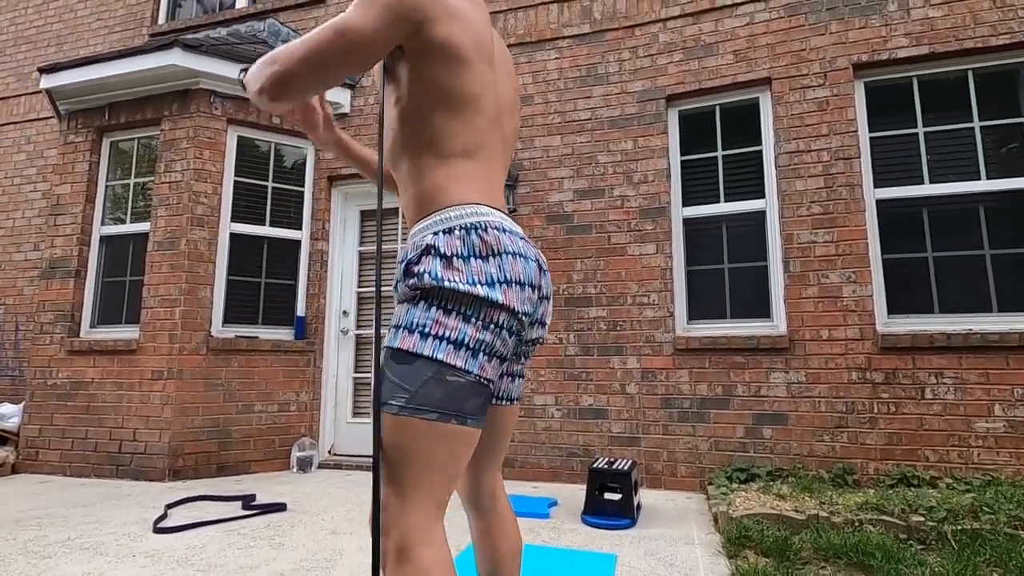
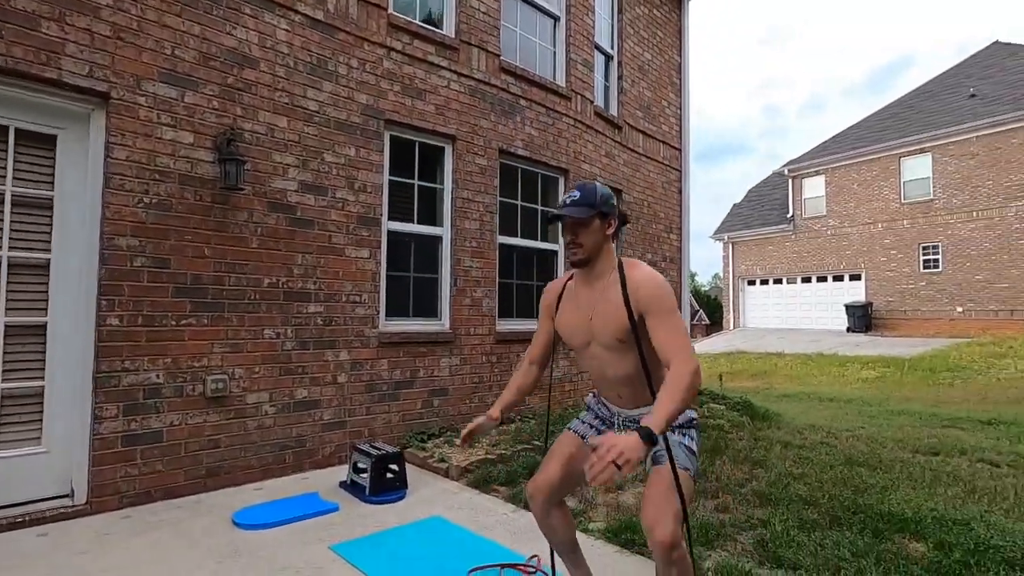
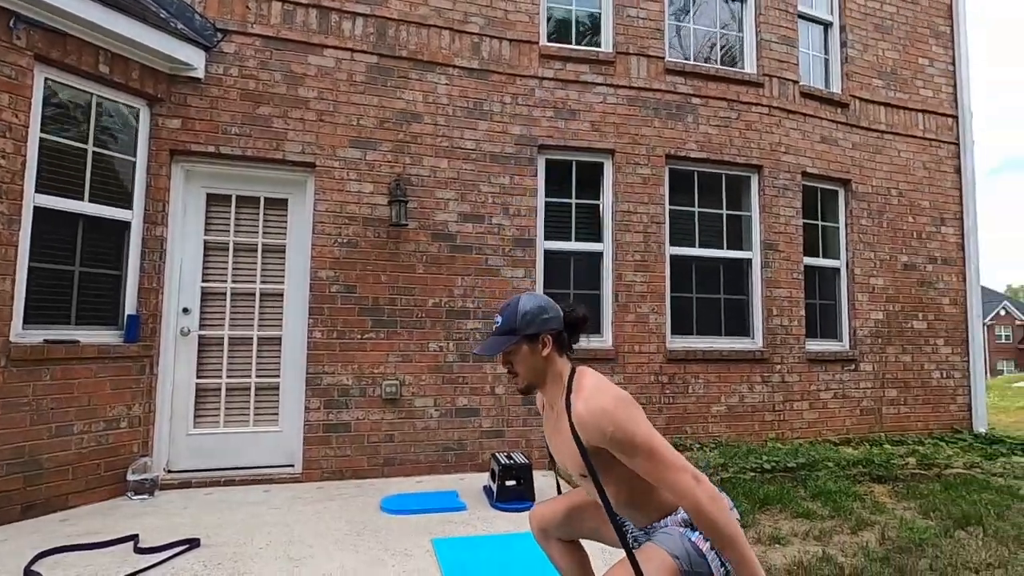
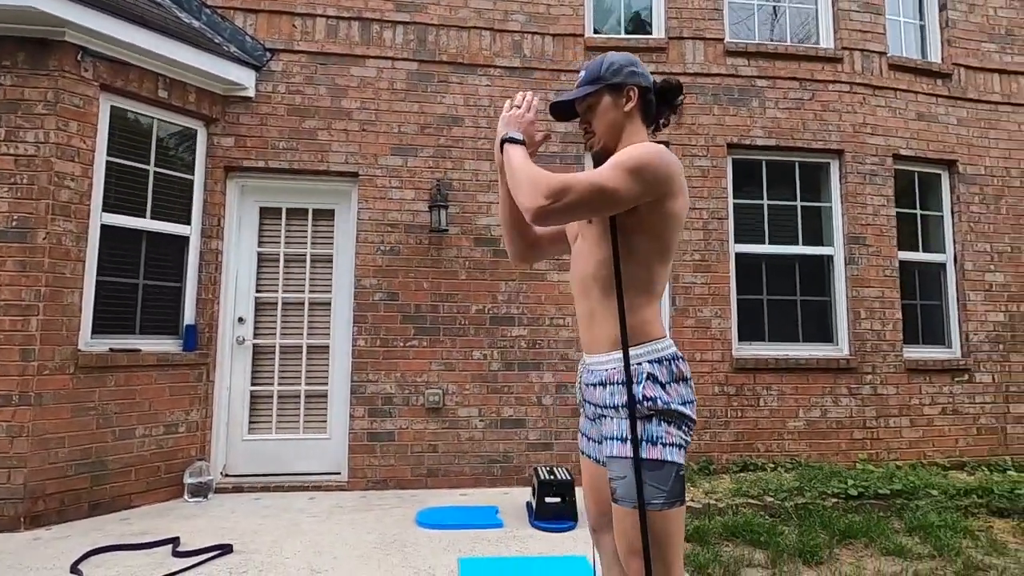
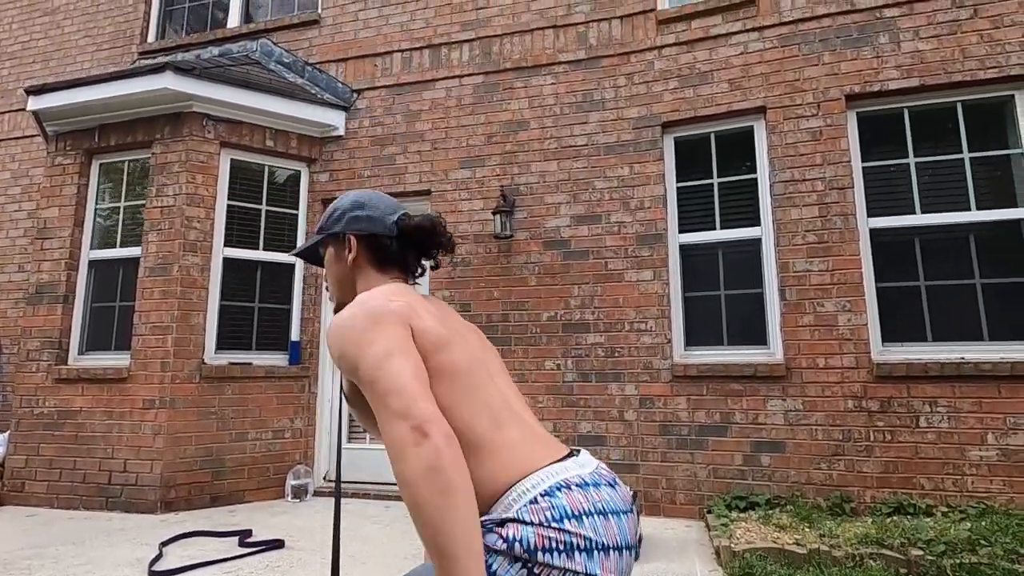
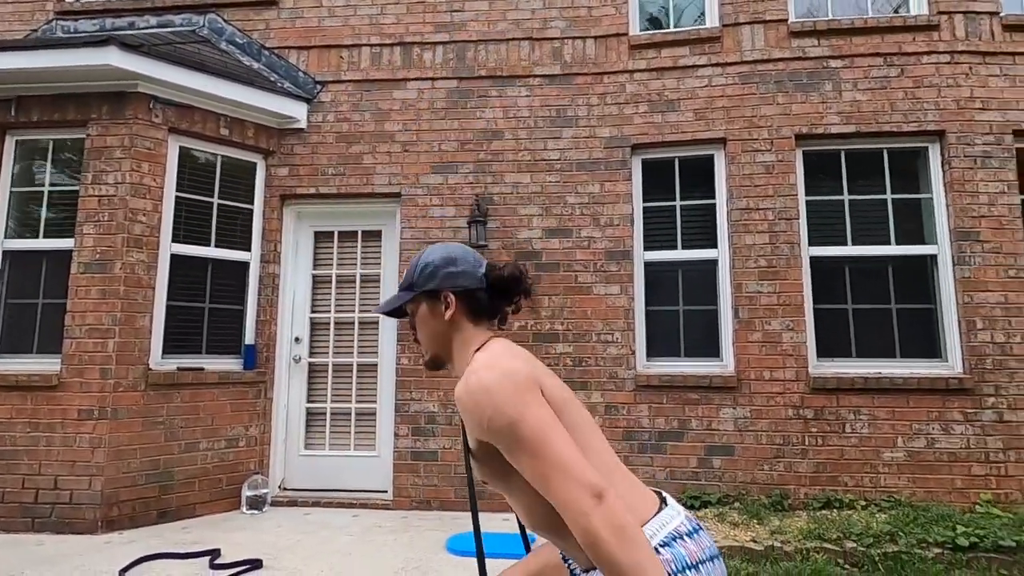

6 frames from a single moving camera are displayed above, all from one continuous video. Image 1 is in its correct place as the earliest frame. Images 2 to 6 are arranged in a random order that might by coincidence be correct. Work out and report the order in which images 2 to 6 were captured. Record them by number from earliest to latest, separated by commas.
5, 6, 4, 3, 2
